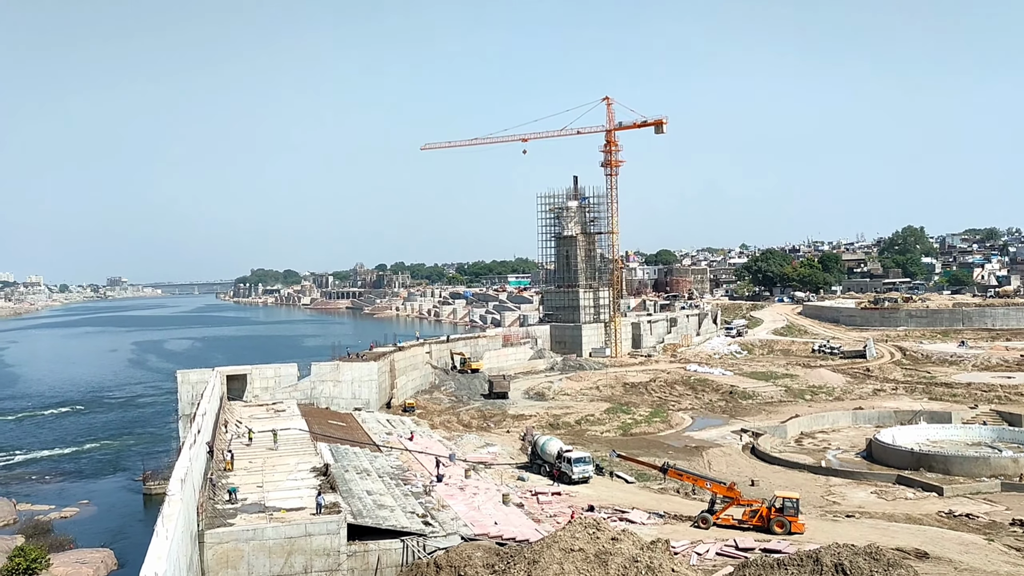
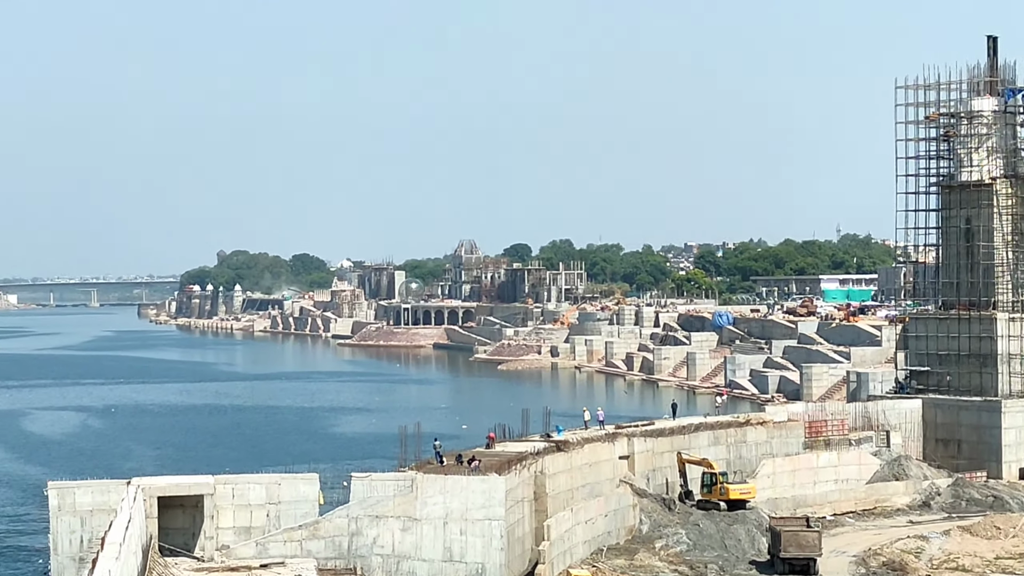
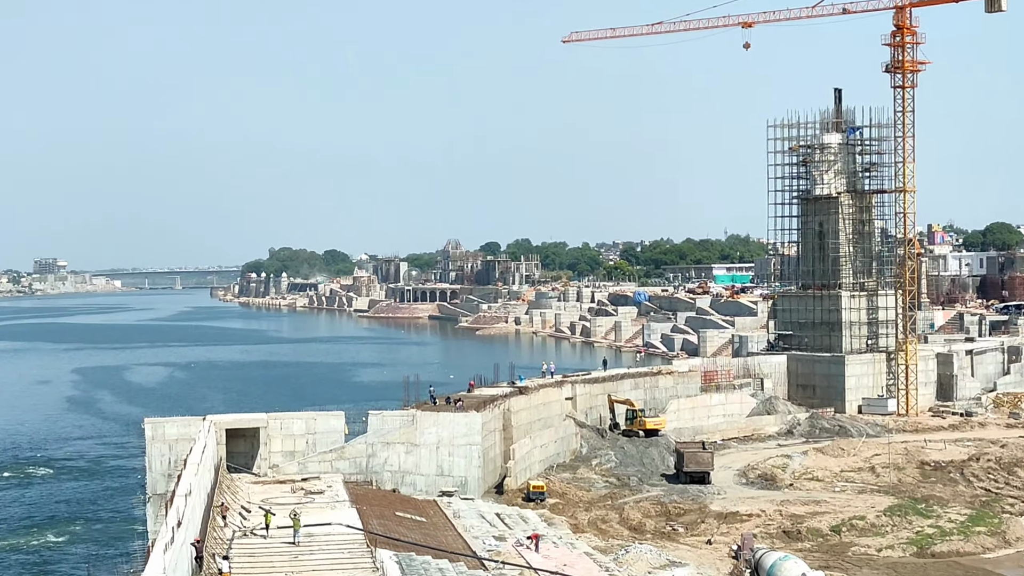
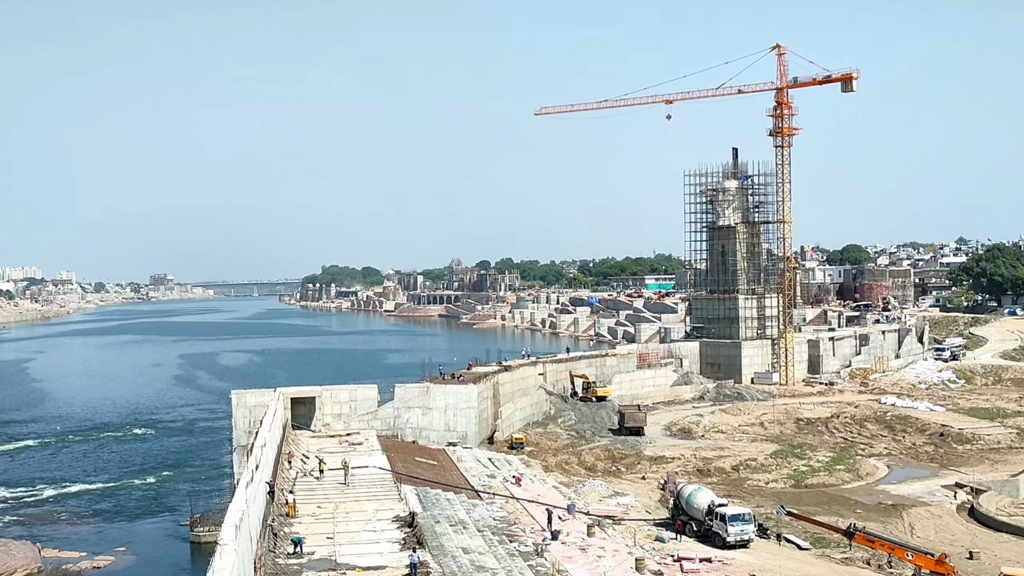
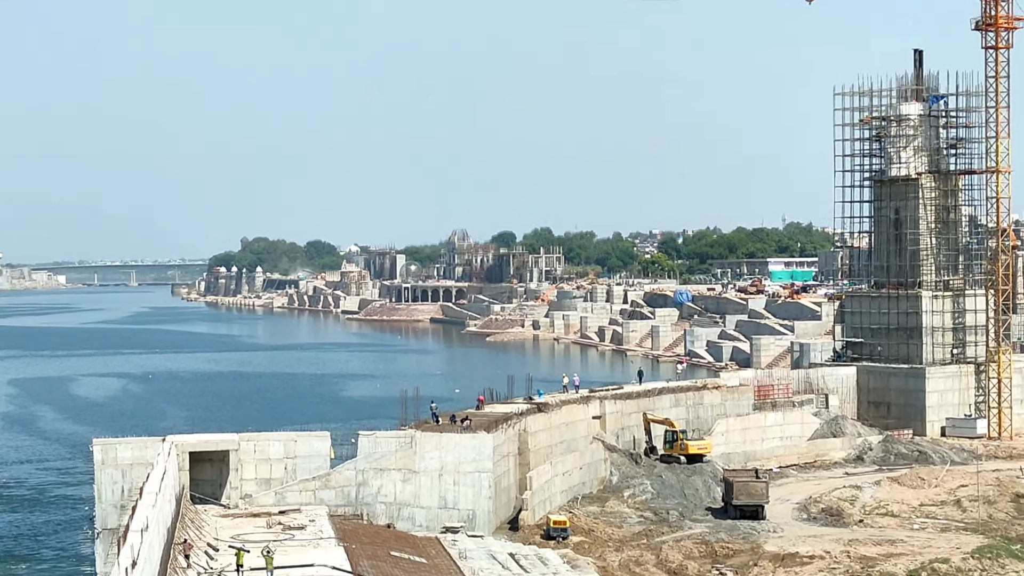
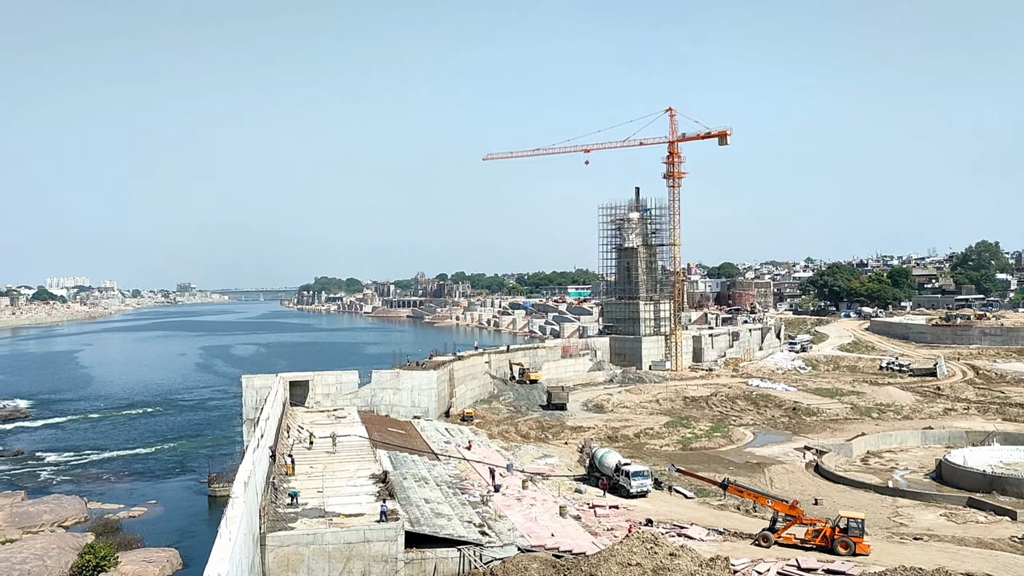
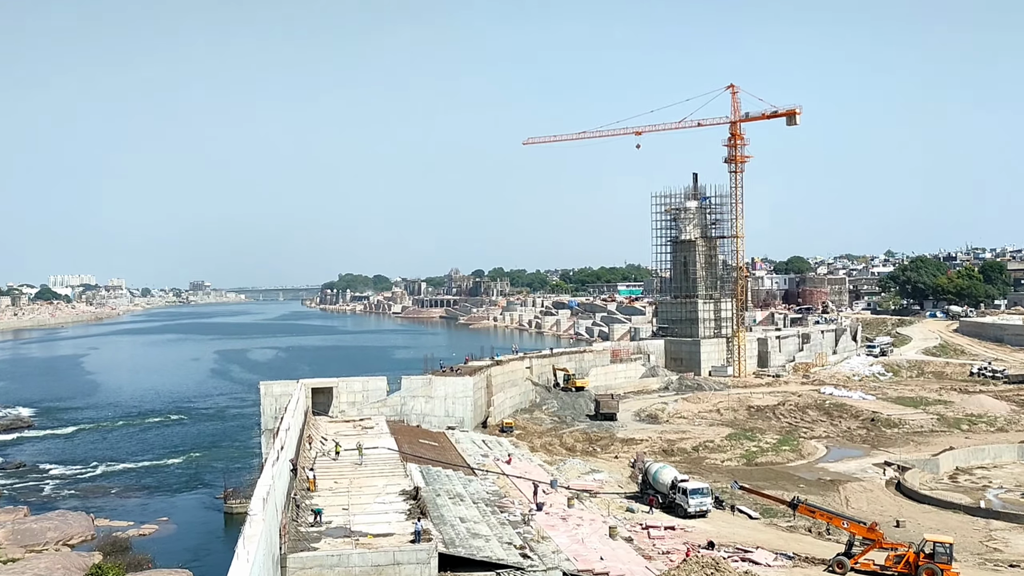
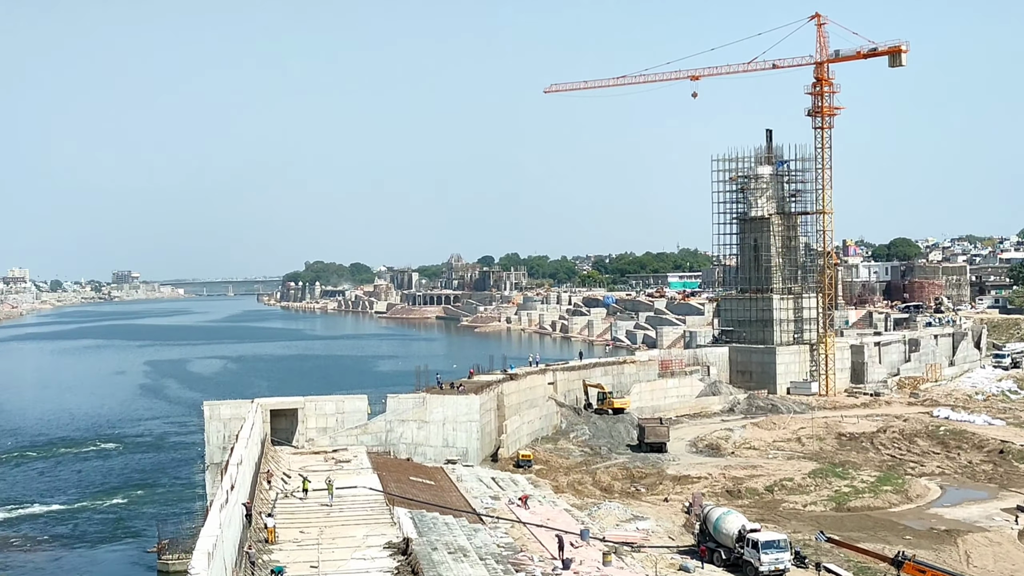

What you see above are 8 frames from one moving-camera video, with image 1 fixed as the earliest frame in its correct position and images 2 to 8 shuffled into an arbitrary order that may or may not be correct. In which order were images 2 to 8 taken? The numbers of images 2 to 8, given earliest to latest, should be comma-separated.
6, 7, 4, 8, 3, 5, 2
